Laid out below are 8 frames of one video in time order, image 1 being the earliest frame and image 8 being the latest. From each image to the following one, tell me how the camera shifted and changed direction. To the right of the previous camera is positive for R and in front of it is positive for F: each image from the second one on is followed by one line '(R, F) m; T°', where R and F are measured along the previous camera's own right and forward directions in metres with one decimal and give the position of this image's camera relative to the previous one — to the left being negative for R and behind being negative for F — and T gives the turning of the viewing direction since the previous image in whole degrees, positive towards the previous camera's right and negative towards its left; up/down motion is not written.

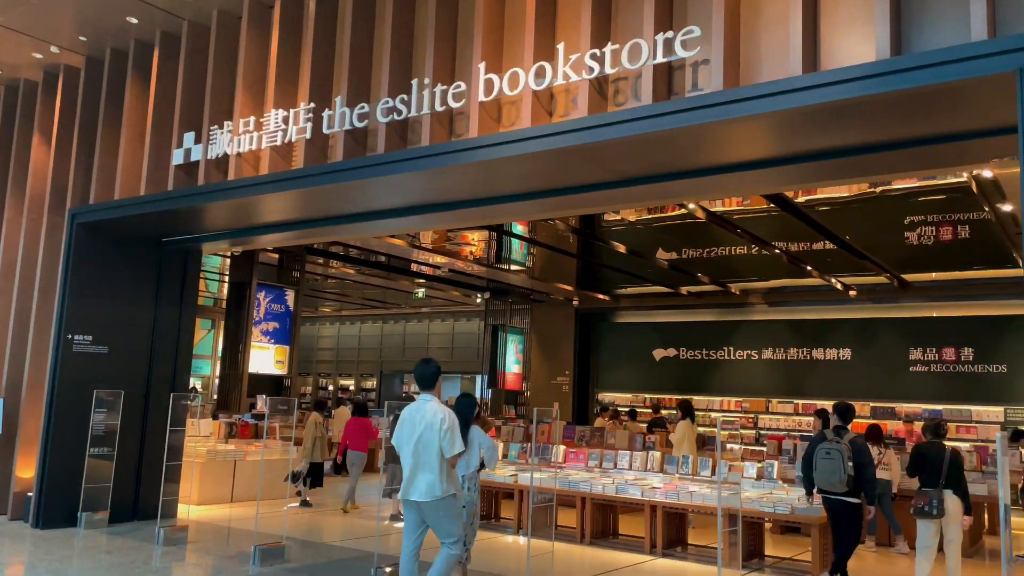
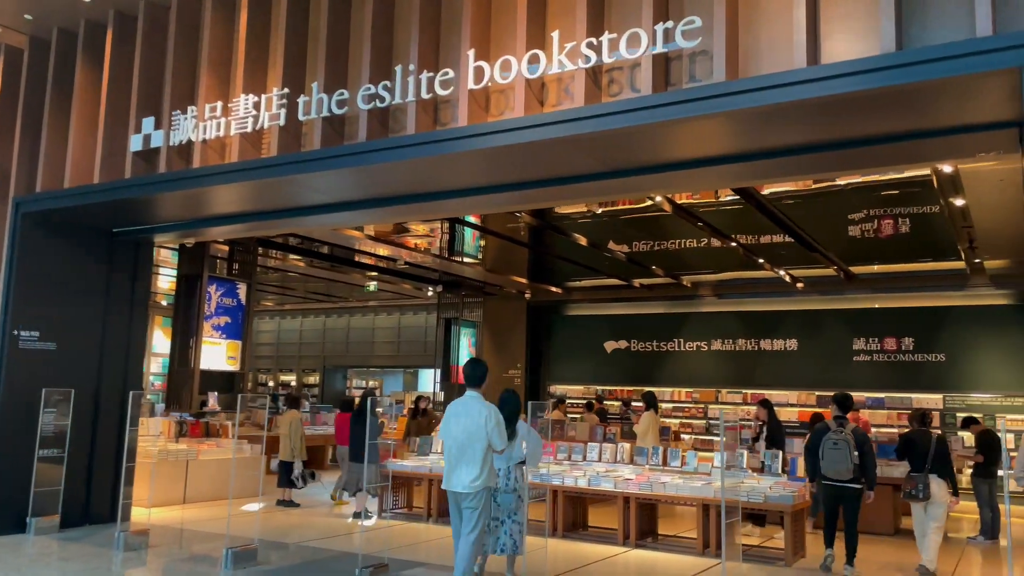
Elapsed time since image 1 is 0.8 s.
(-0.3, +0.1) m; +5°
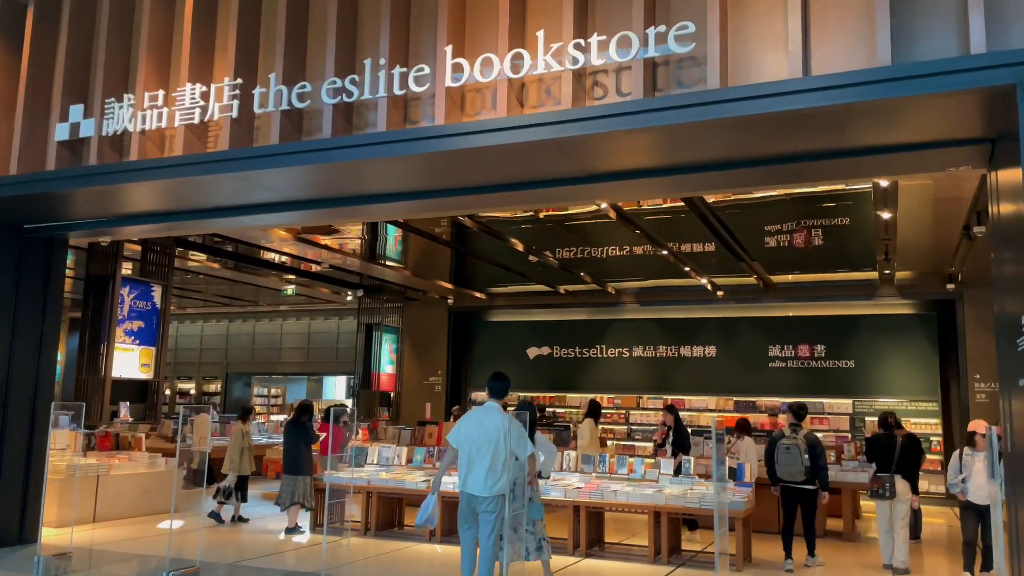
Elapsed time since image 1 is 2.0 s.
(-0.4, +0.2) m; +7°
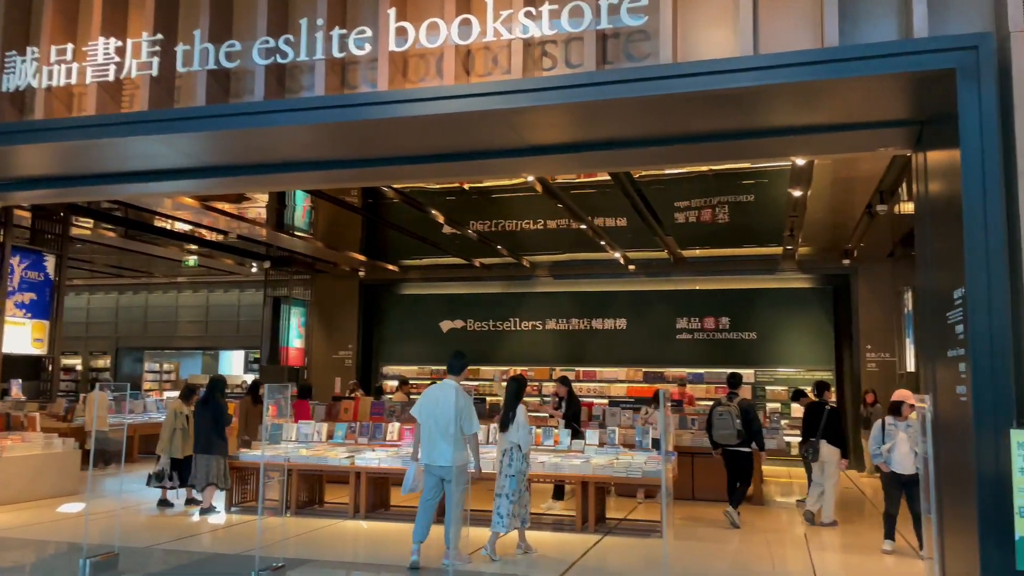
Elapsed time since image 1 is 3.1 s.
(-0.2, +0.1) m; +7°
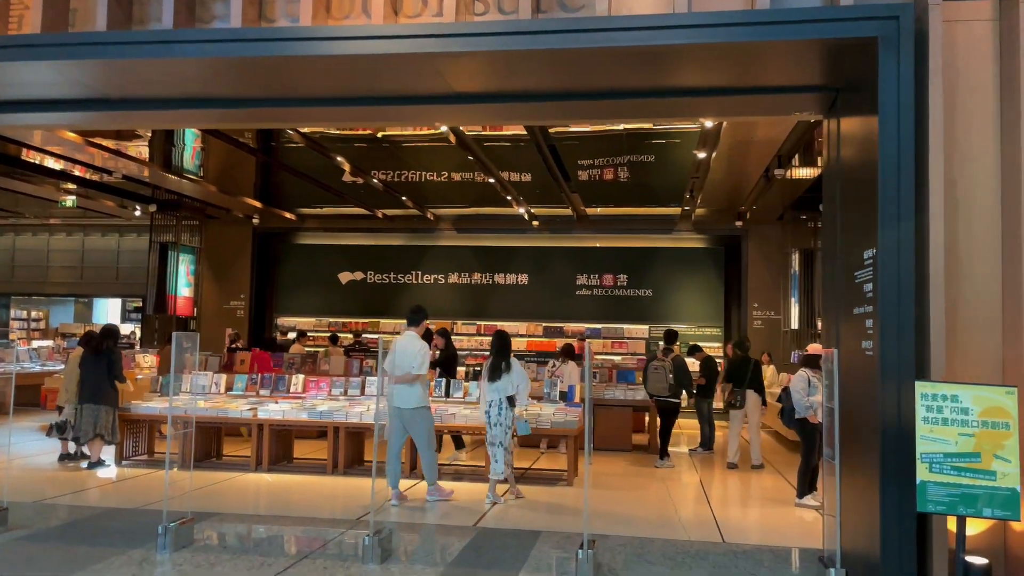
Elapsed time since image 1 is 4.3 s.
(-0.2, 0.0) m; +8°
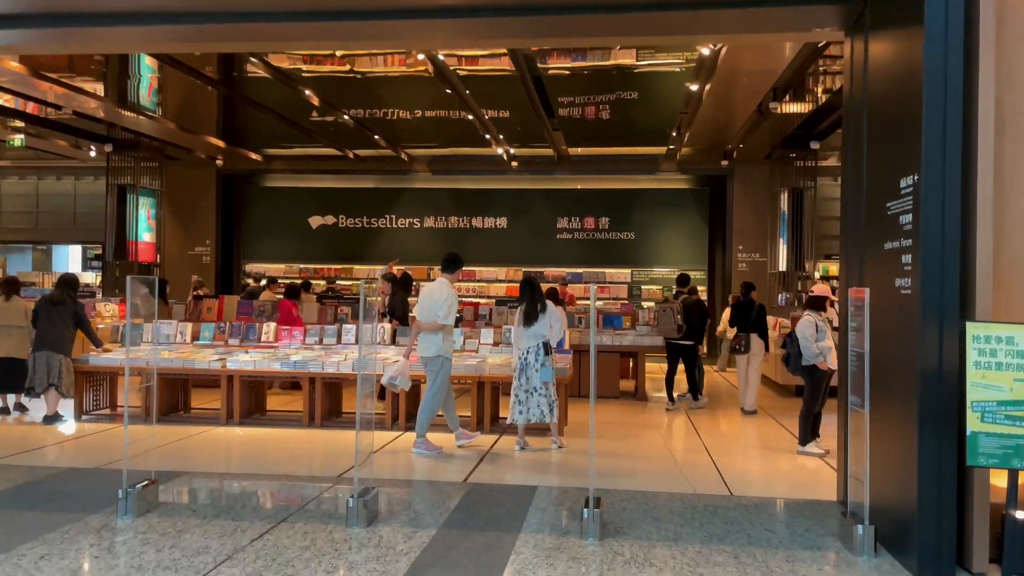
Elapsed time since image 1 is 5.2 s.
(-0.1, +0.4) m; +2°
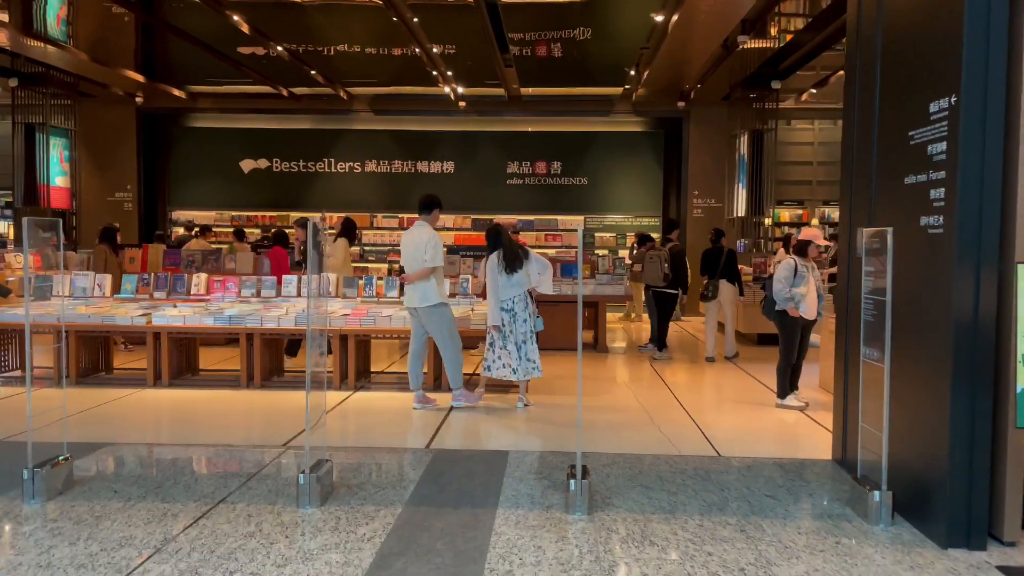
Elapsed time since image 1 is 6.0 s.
(-0.1, +0.5) m; +4°
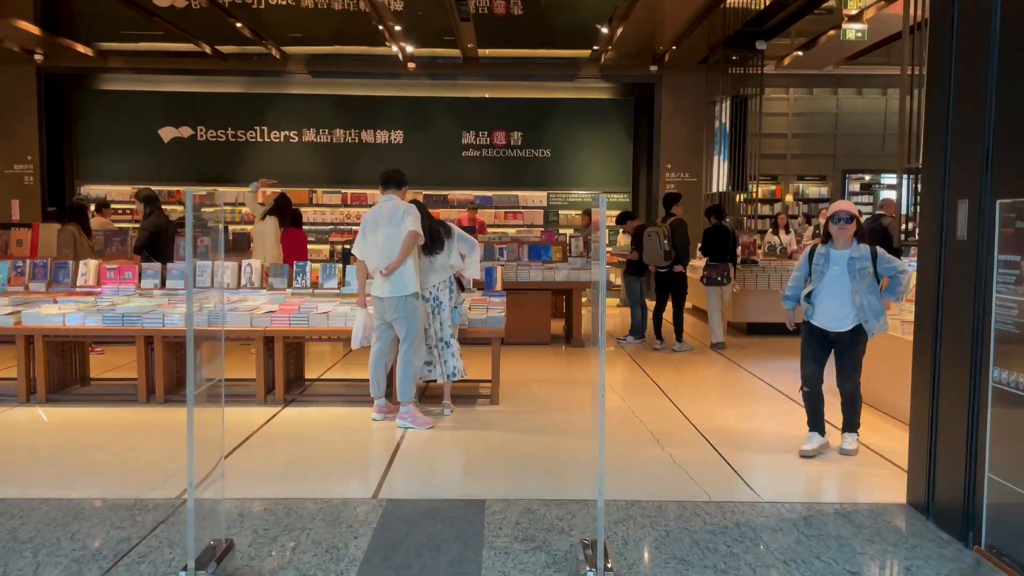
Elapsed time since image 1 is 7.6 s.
(-0.1, +1.0) m; +4°
